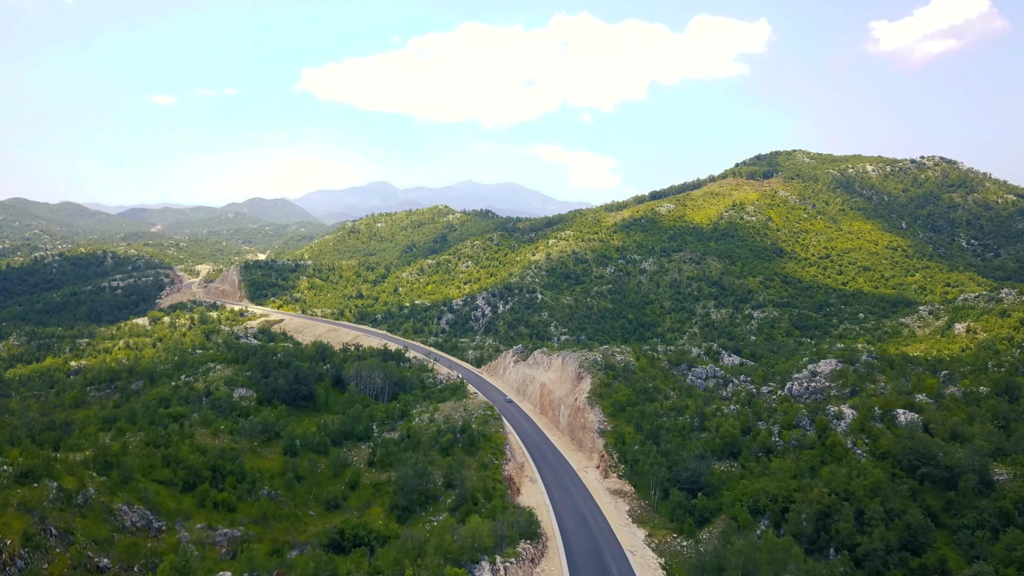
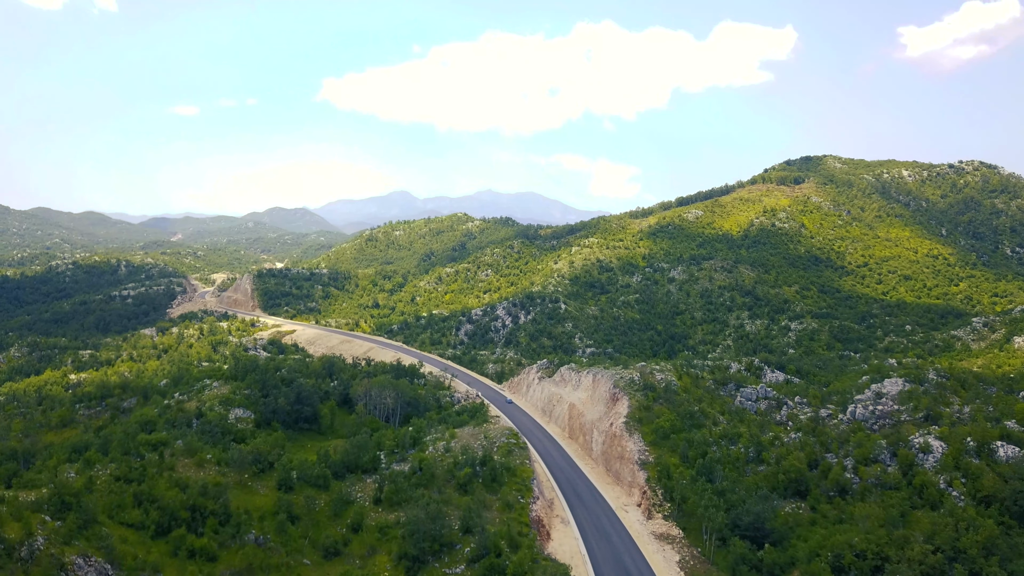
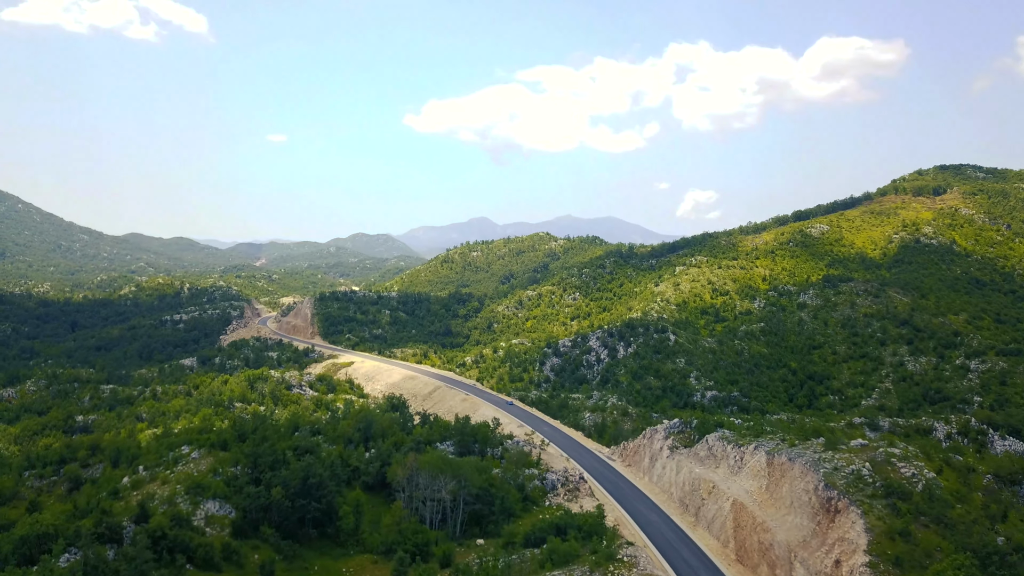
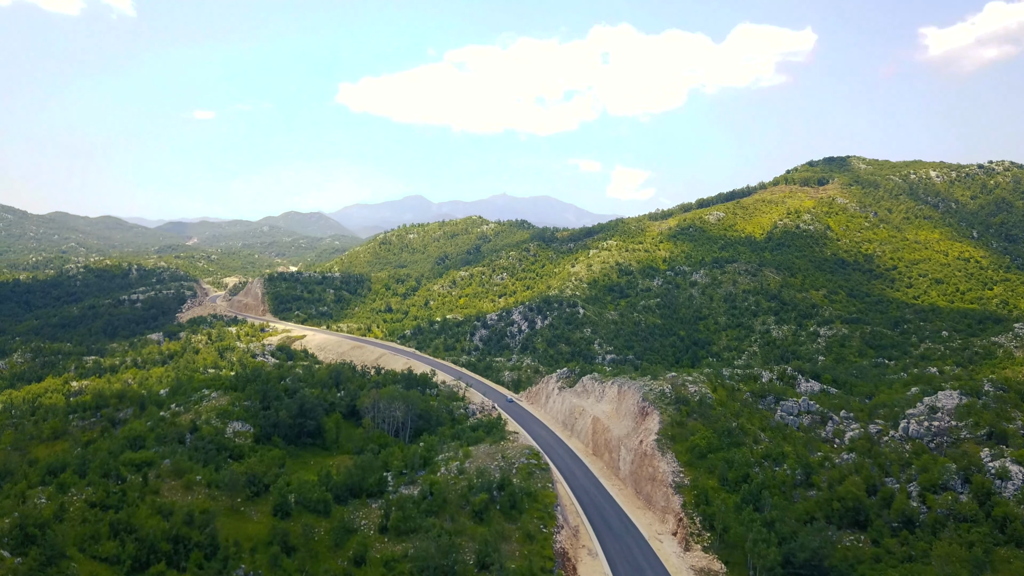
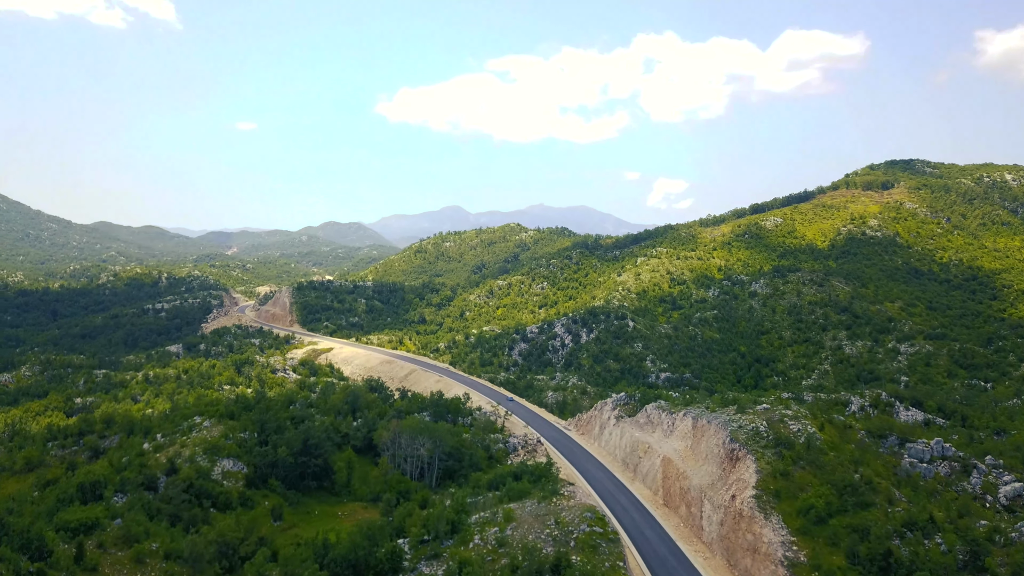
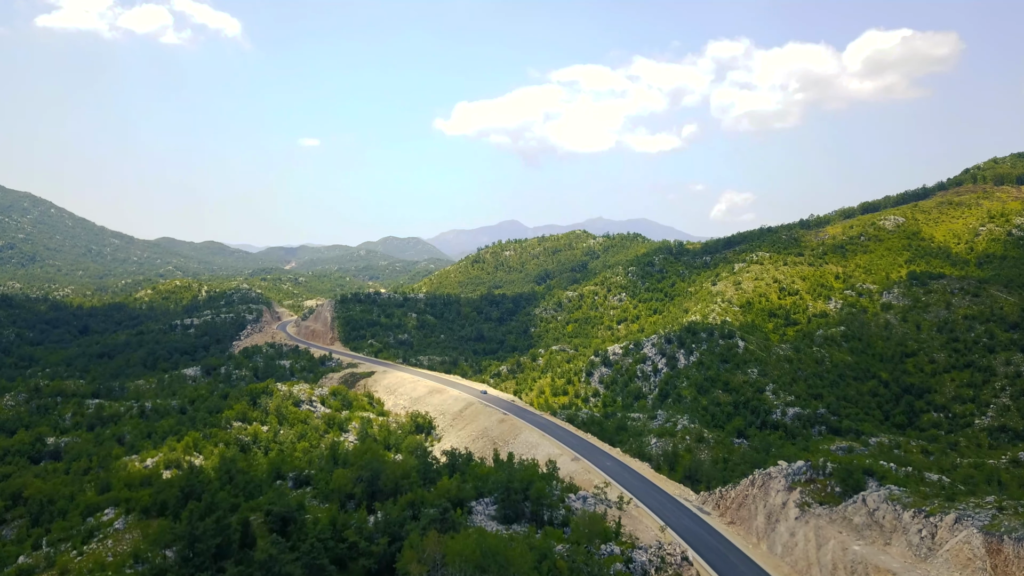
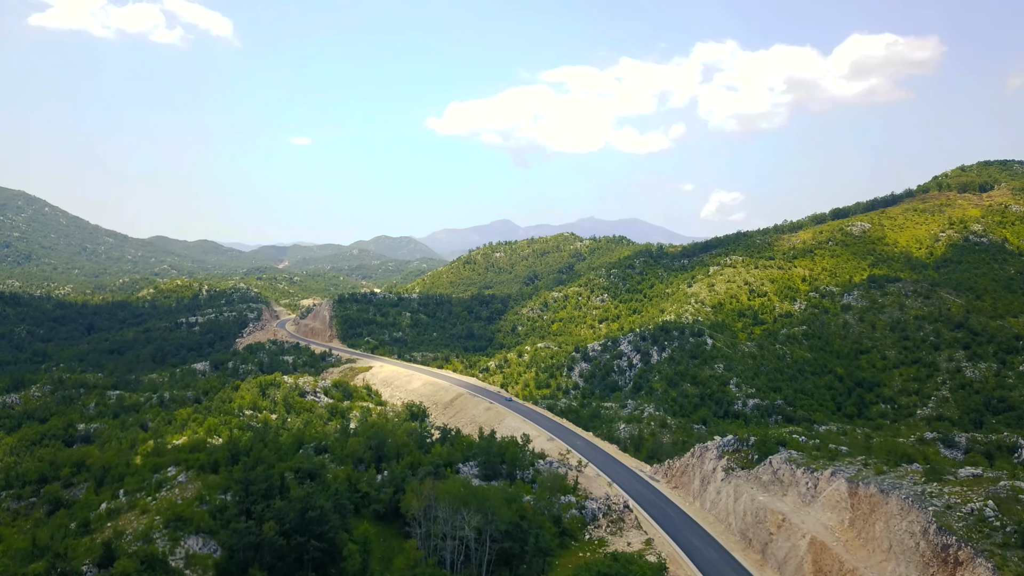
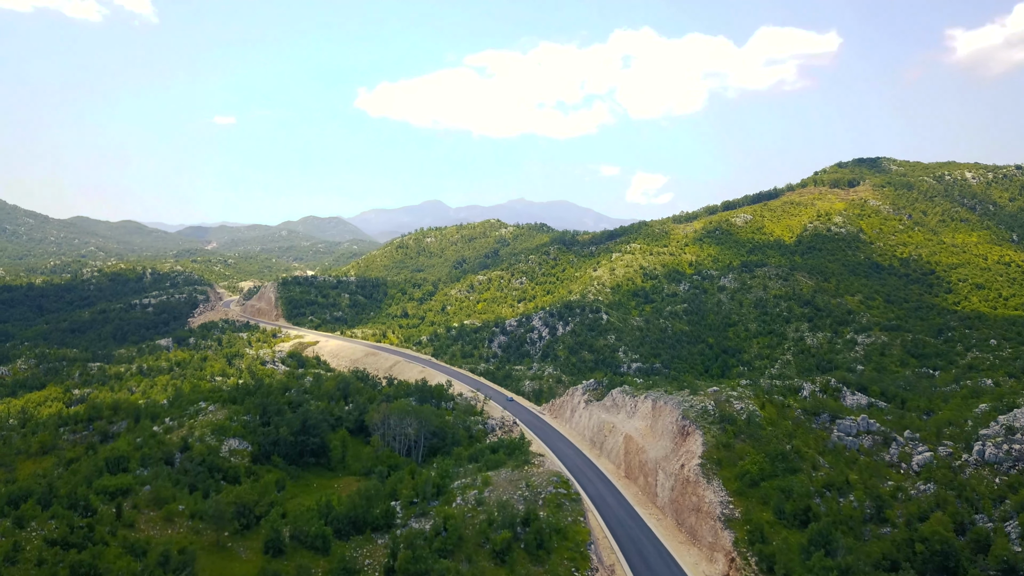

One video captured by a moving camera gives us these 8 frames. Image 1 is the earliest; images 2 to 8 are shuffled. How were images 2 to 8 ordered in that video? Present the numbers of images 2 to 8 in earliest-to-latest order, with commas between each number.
2, 4, 8, 5, 3, 7, 6
